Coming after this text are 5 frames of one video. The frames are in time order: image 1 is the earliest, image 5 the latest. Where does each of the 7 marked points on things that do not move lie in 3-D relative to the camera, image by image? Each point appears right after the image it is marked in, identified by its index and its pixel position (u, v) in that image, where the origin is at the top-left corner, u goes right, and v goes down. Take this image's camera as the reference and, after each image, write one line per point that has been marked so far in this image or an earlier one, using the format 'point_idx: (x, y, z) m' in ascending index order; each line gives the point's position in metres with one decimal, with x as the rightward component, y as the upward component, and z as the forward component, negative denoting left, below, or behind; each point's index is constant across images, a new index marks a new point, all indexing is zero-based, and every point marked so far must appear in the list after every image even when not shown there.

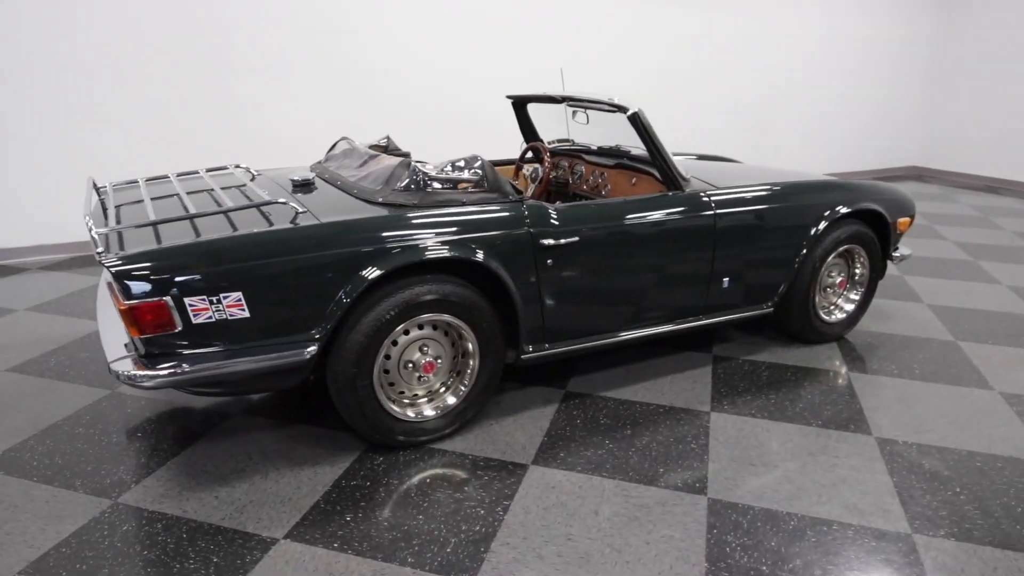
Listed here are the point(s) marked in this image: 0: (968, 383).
0: (+2.0, -0.4, +2.6) m
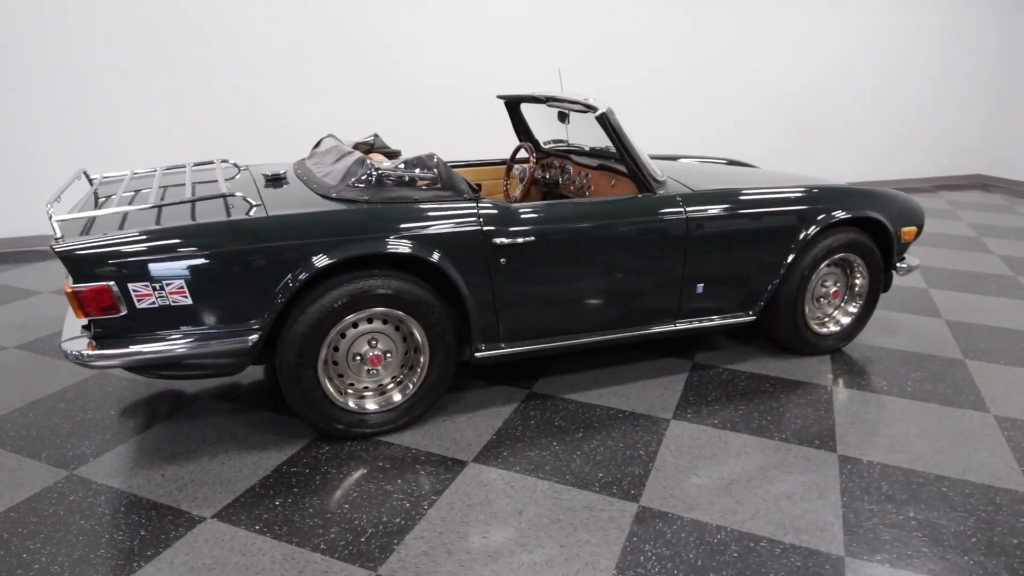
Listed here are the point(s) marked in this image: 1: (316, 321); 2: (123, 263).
0: (+1.8, -0.5, +2.5) m
1: (-0.6, -0.1, +2.0) m
2: (-1.2, +0.1, +1.8) m
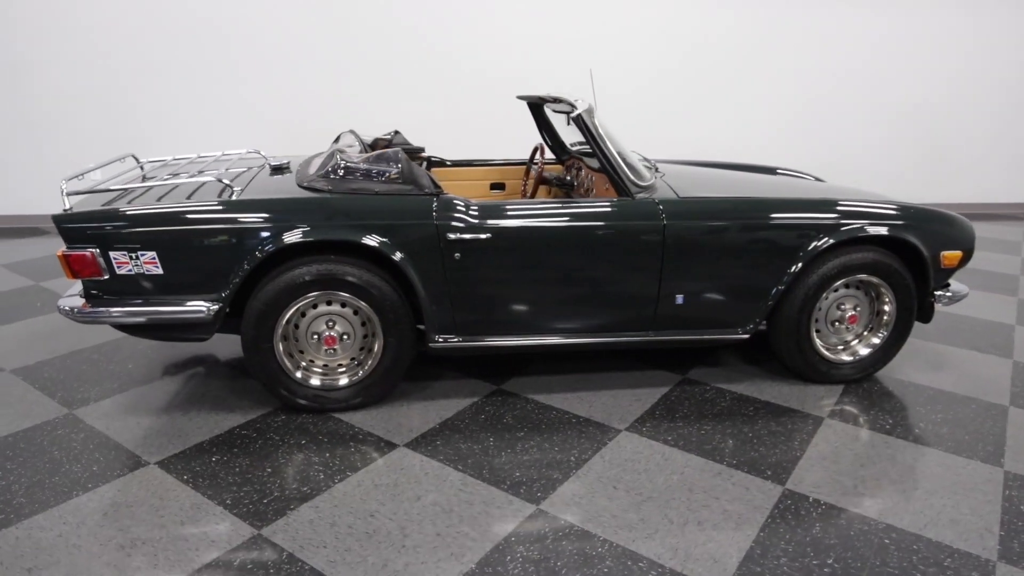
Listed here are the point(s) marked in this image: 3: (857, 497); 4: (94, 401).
0: (+1.6, -0.6, +2.2) m
1: (-0.8, 0.0, +2.2) m
2: (-1.4, +0.2, +2.1) m
3: (+1.1, -0.6, +1.9) m
4: (-1.6, -0.4, +2.4) m
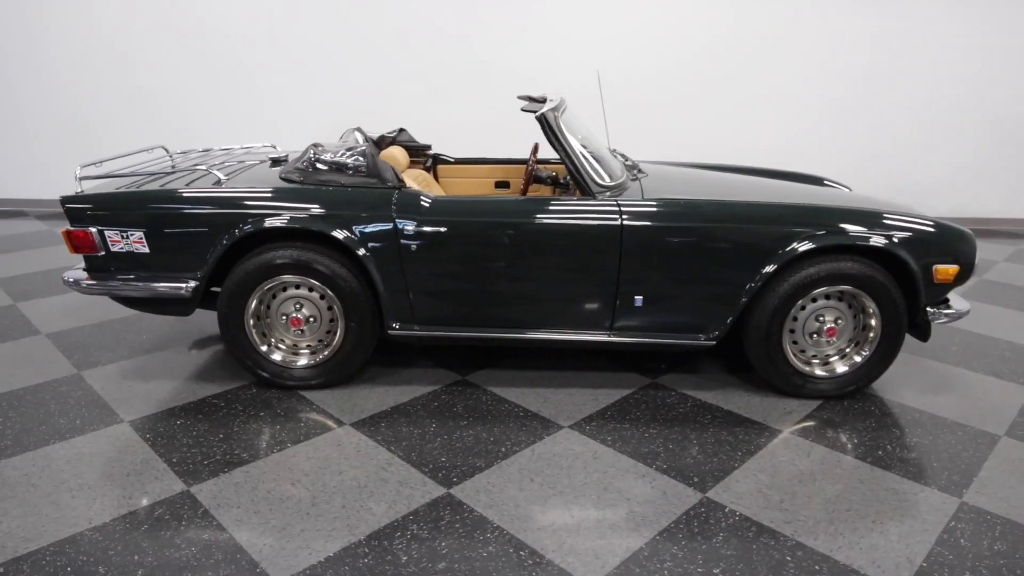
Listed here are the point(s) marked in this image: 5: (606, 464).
0: (+1.4, -0.6, +2.0) m
1: (-1.0, 0.0, +2.3) m
2: (-1.6, +0.3, +2.3) m
3: (+0.8, -0.7, +1.8) m
4: (-1.8, -0.3, +2.7) m
5: (+0.3, -0.6, +2.0) m
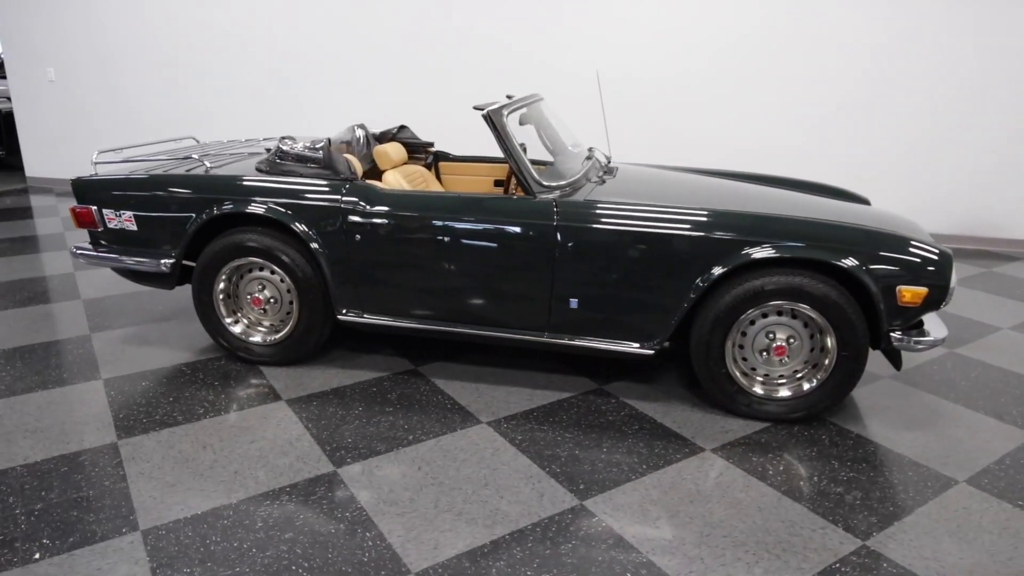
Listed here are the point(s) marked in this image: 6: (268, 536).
0: (+1.0, -0.7, +1.8) m
1: (-1.2, +0.1, +2.6) m
2: (-1.8, +0.4, +2.7) m
3: (+0.4, -0.7, +1.8) m
4: (-2.0, -0.2, +3.0) m
5: (0.0, -0.6, +2.1) m
6: (-0.7, -0.7, +1.7) m
